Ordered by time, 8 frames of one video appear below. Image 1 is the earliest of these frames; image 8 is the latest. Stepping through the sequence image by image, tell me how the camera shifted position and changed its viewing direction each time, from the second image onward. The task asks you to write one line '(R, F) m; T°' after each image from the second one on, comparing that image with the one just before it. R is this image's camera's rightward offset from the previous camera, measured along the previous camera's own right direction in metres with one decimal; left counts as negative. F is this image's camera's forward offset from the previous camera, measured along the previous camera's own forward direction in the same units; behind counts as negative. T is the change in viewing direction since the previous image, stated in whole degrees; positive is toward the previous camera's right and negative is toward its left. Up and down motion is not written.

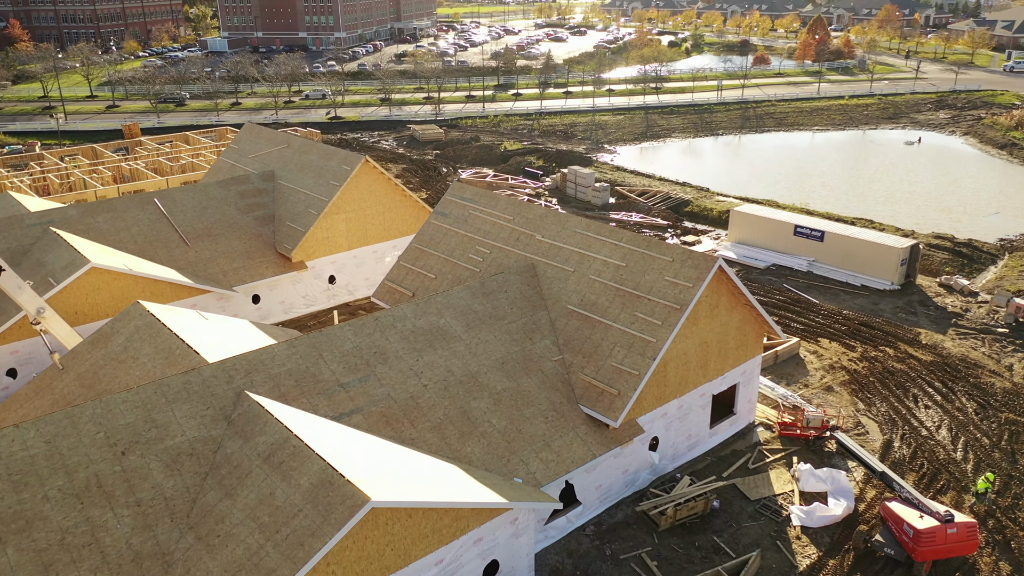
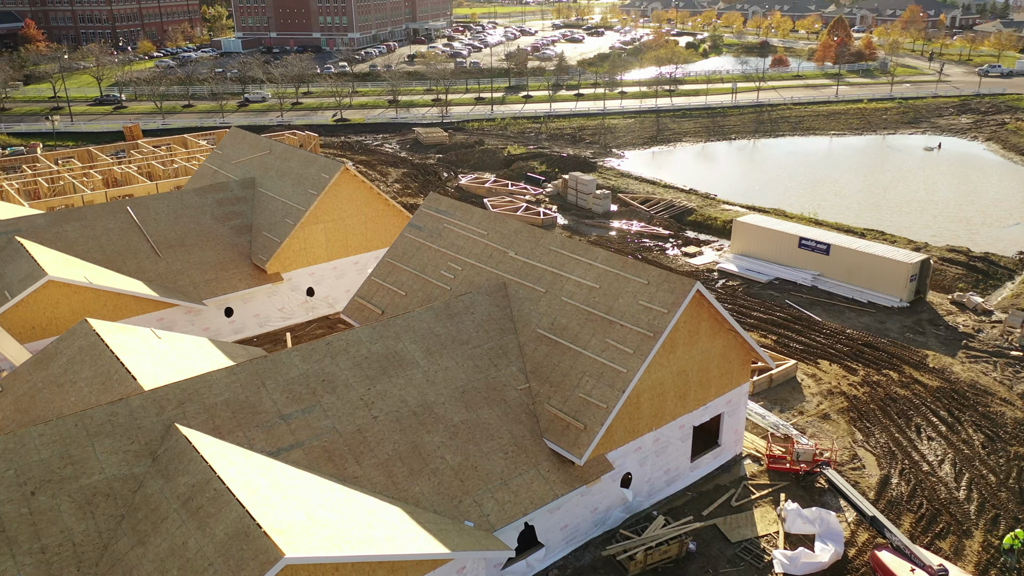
(+1.1, +1.1) m; -1°
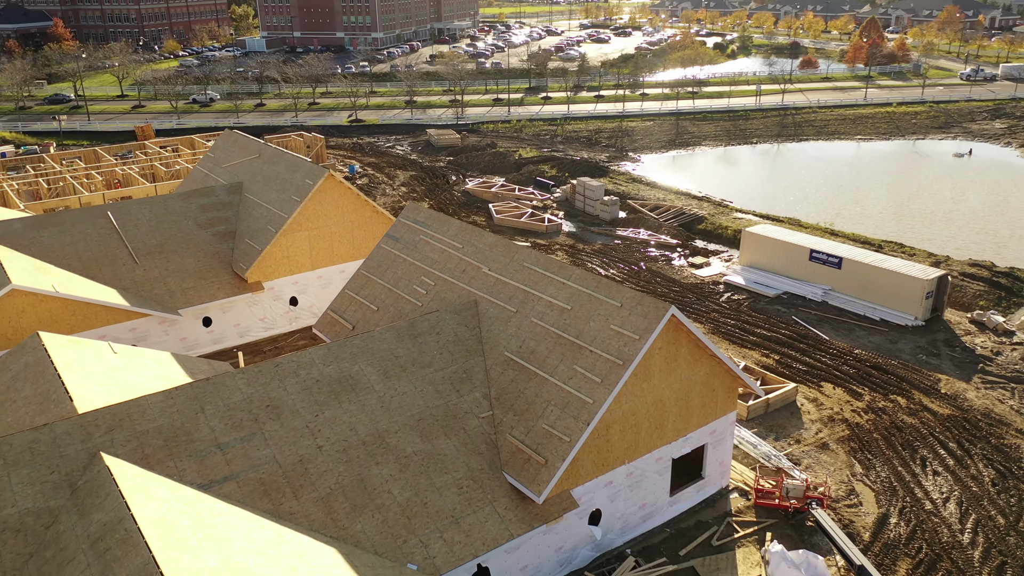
(+1.1, +1.0) m; -2°
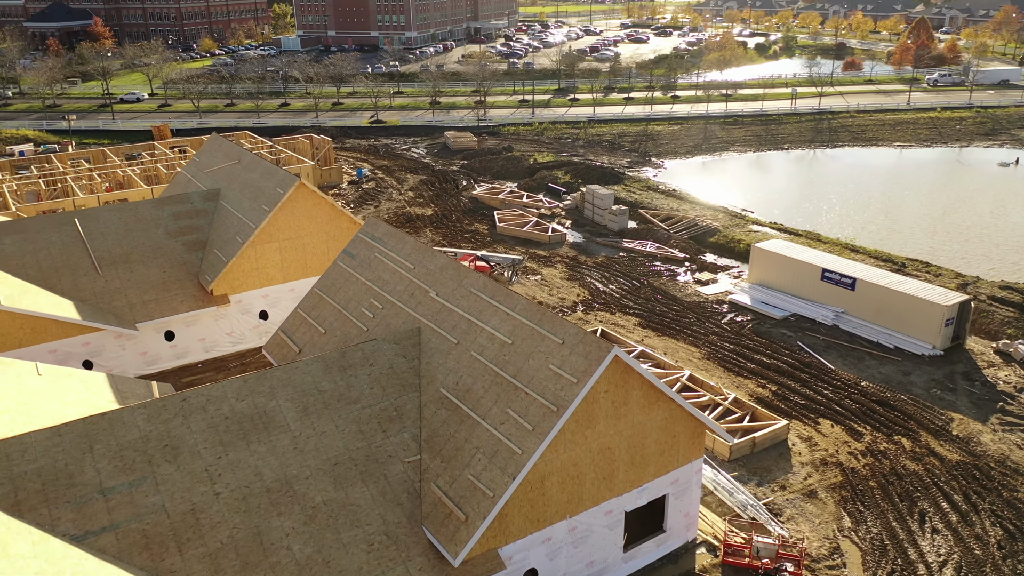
(+1.8, +1.5) m; -3°
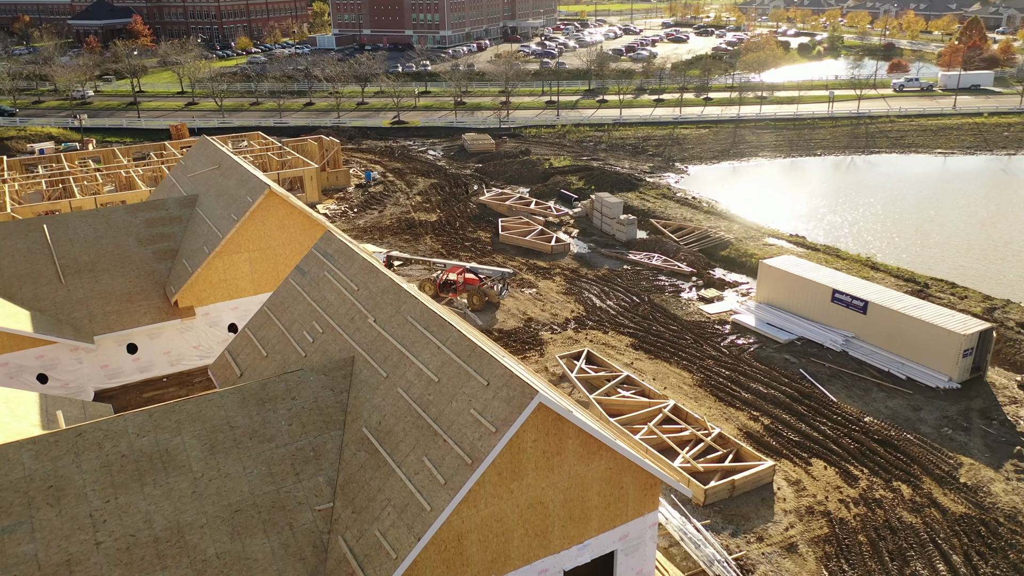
(+1.7, +1.3) m; -3°
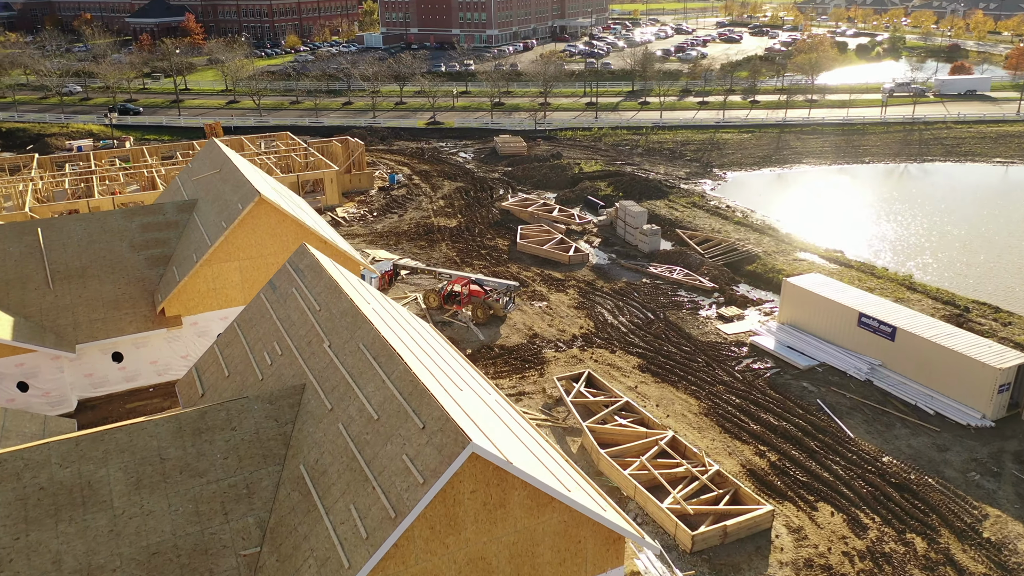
(+1.4, +1.1) m; -4°
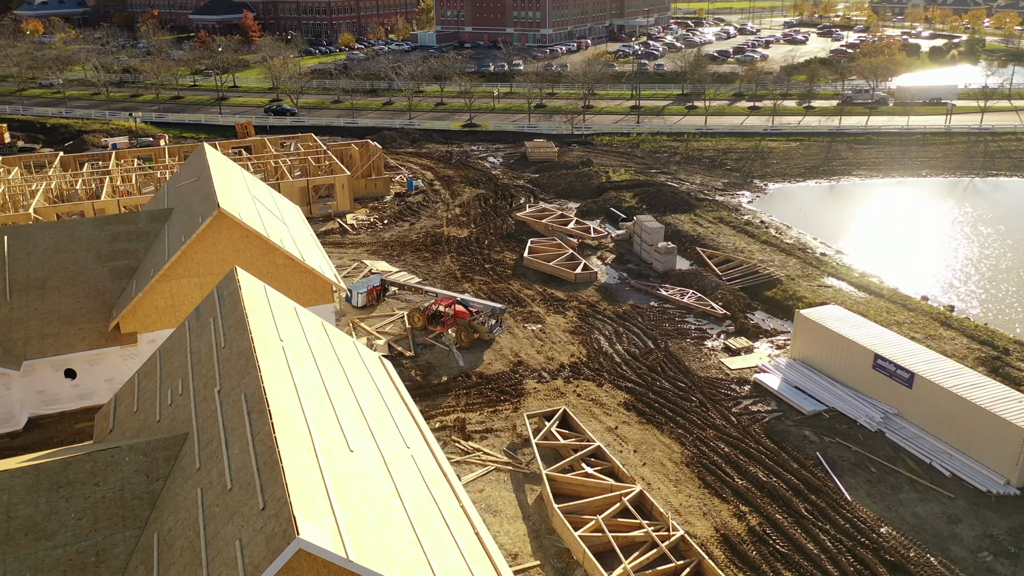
(+2.1, +1.7) m; -5°
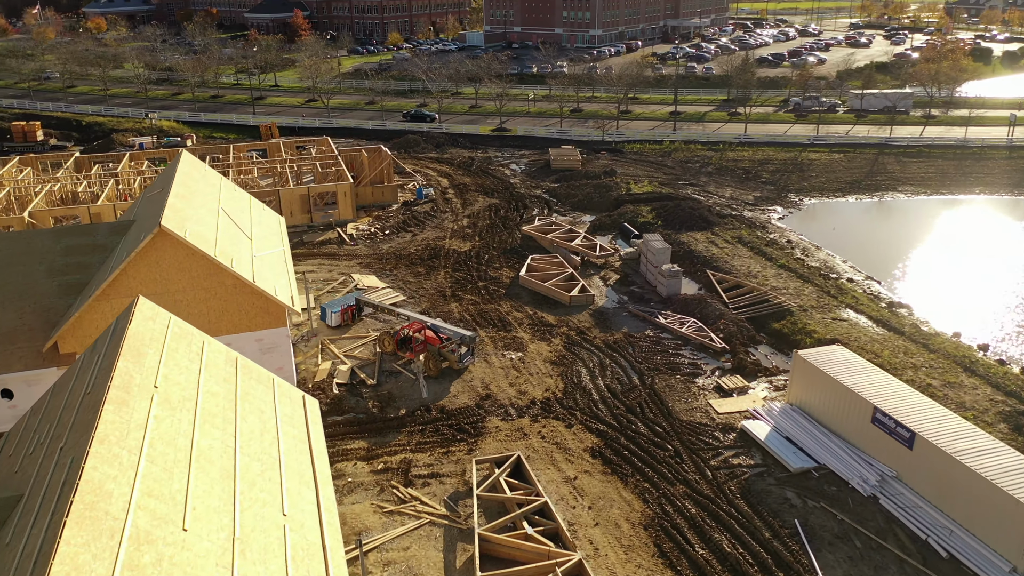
(+2.2, +1.7) m; -4°
